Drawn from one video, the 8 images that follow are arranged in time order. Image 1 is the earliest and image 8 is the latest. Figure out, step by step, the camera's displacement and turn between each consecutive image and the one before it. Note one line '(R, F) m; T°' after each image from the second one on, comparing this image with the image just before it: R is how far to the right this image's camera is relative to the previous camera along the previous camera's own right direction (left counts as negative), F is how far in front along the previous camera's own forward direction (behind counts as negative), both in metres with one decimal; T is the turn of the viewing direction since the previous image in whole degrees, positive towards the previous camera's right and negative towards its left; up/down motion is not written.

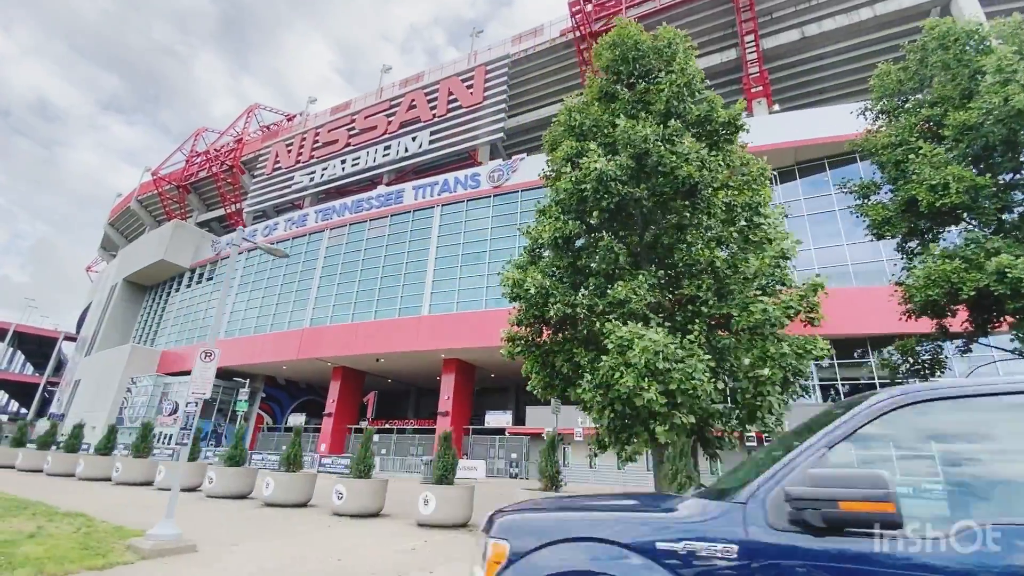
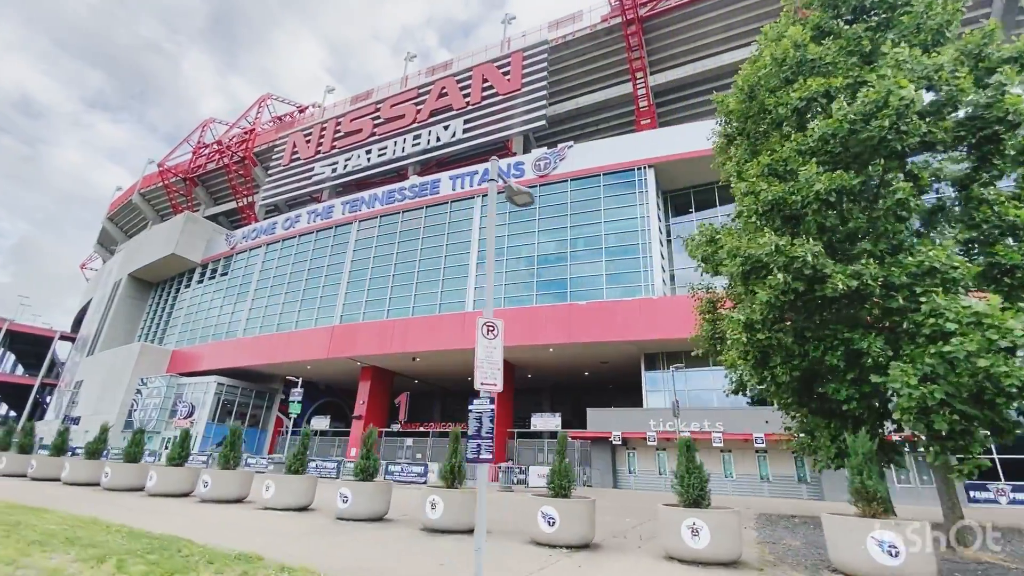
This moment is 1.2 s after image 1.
(-3.3, +1.7) m; +1°
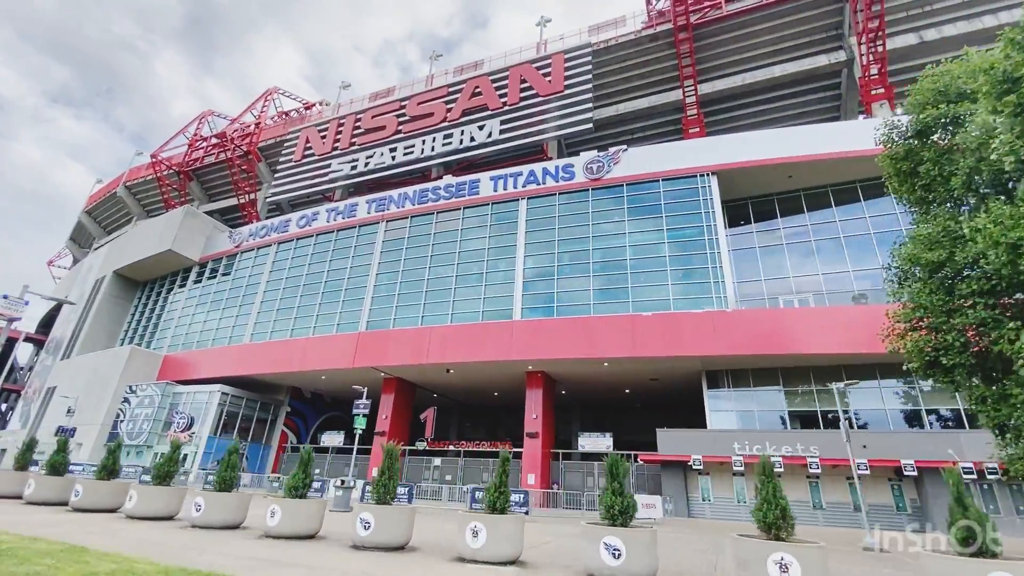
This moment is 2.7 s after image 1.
(-4.0, +2.0) m; +3°
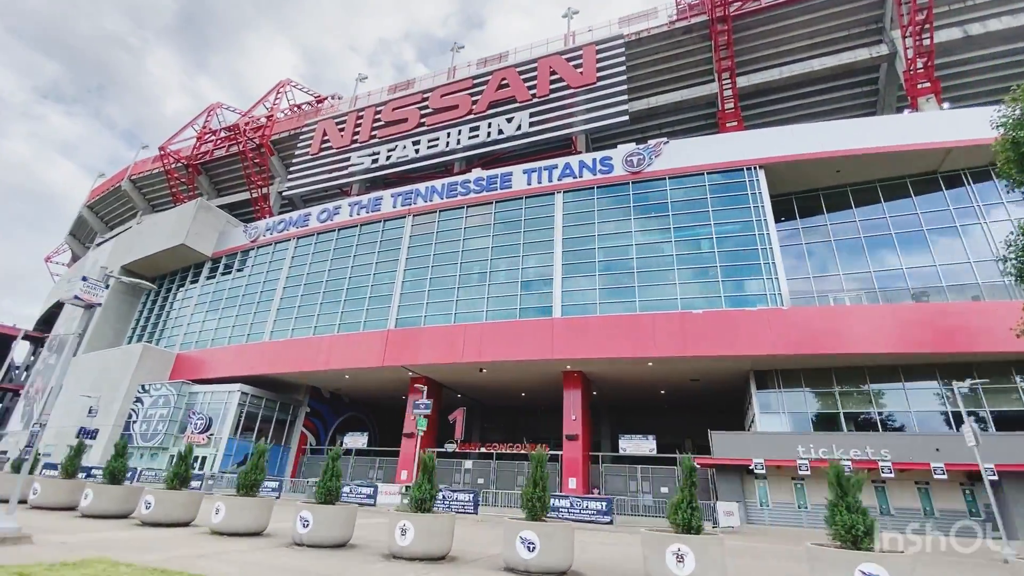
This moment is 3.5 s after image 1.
(-2.3, +1.0) m; +1°
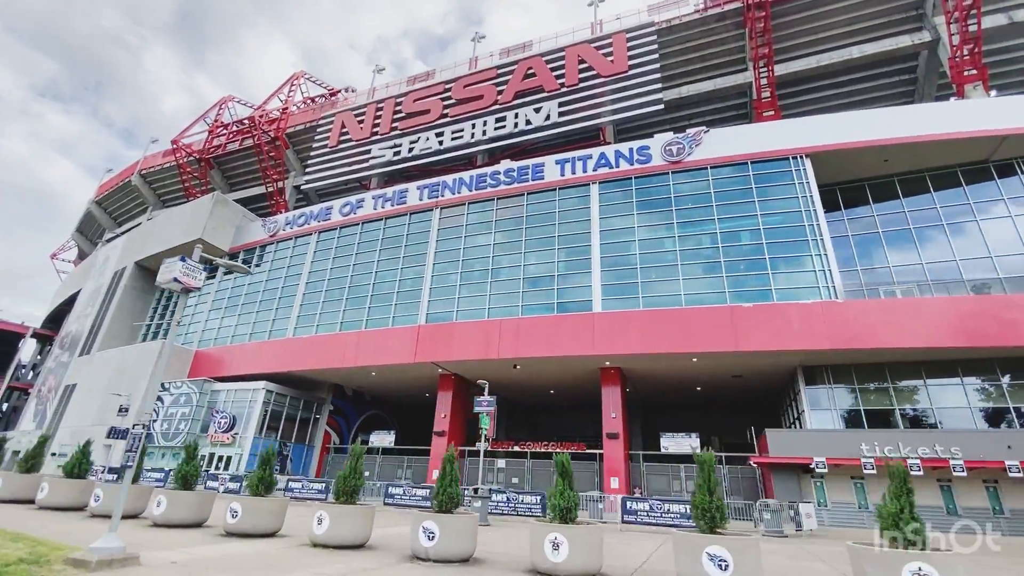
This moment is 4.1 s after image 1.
(-1.9, +0.8) m; 0°
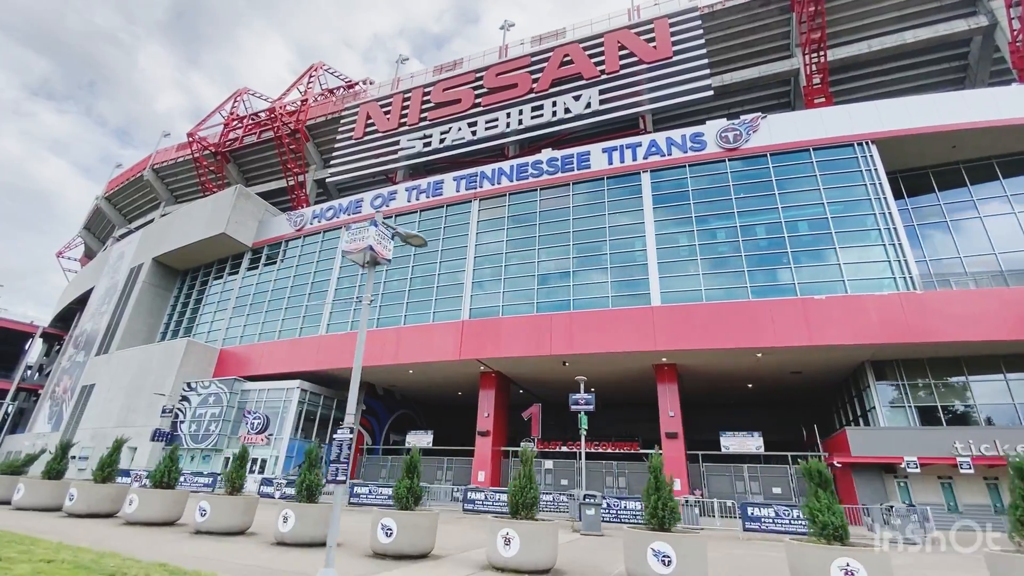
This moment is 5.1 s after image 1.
(-2.6, +1.1) m; 0°
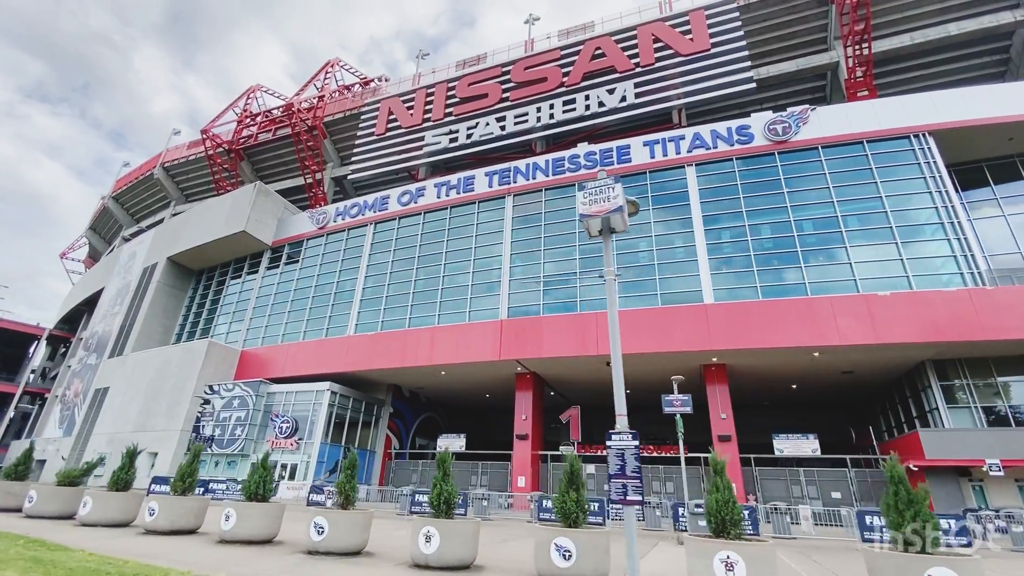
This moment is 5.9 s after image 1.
(-2.2, +0.9) m; 0°
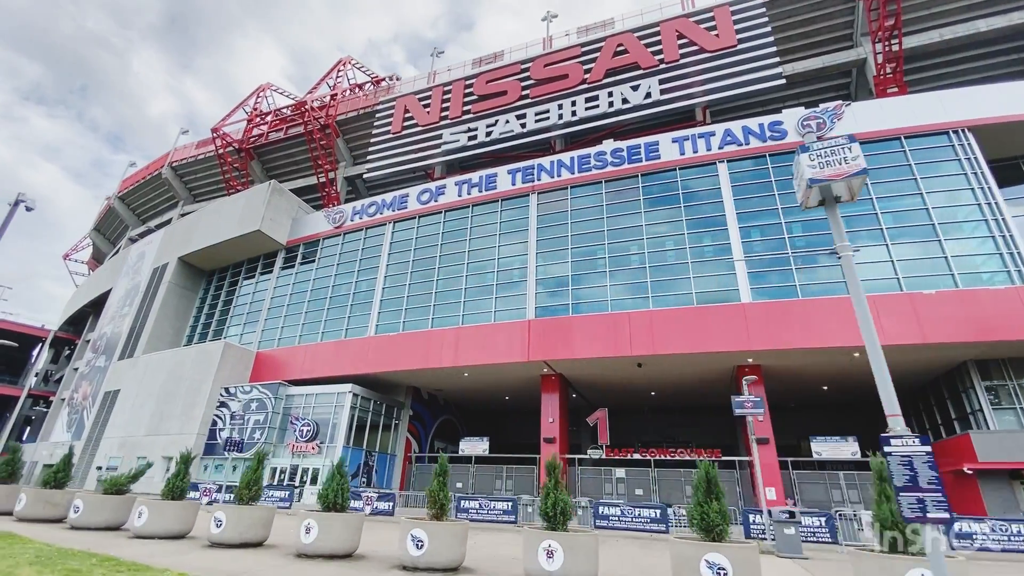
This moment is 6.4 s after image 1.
(-1.4, +0.6) m; 0°
